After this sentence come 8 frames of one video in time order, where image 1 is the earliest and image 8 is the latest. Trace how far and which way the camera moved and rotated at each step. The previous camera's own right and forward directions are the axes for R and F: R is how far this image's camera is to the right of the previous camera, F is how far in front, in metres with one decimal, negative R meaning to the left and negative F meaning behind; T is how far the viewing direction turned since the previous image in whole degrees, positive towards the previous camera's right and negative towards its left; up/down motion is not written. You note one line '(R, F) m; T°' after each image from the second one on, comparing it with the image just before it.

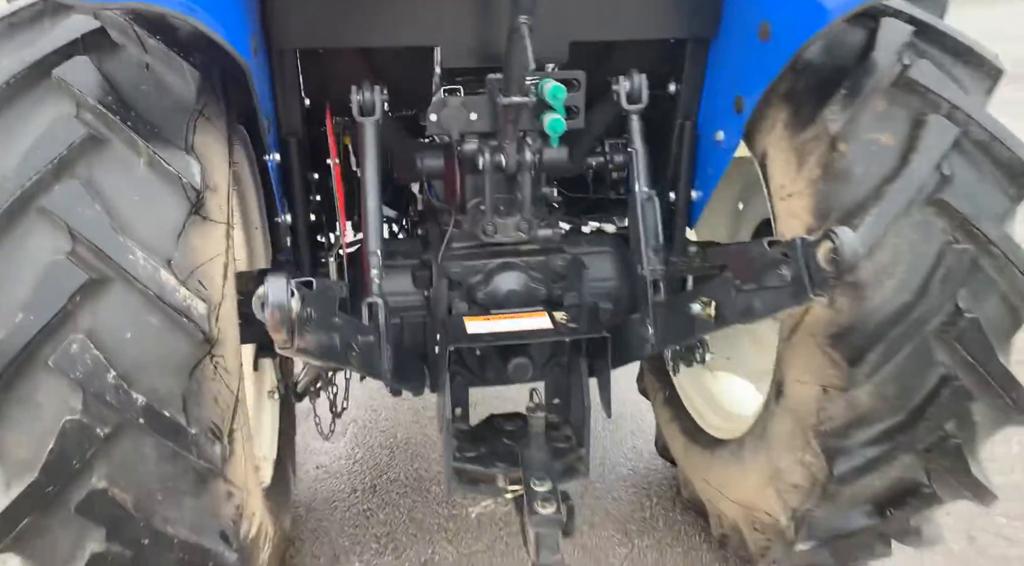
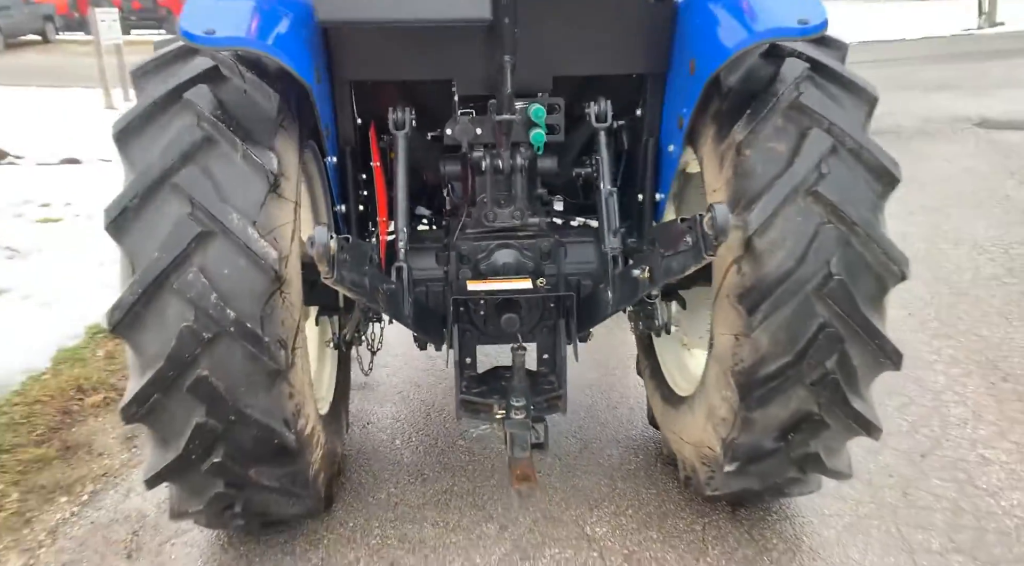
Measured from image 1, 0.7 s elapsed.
(+0.3, -0.7) m; -5°
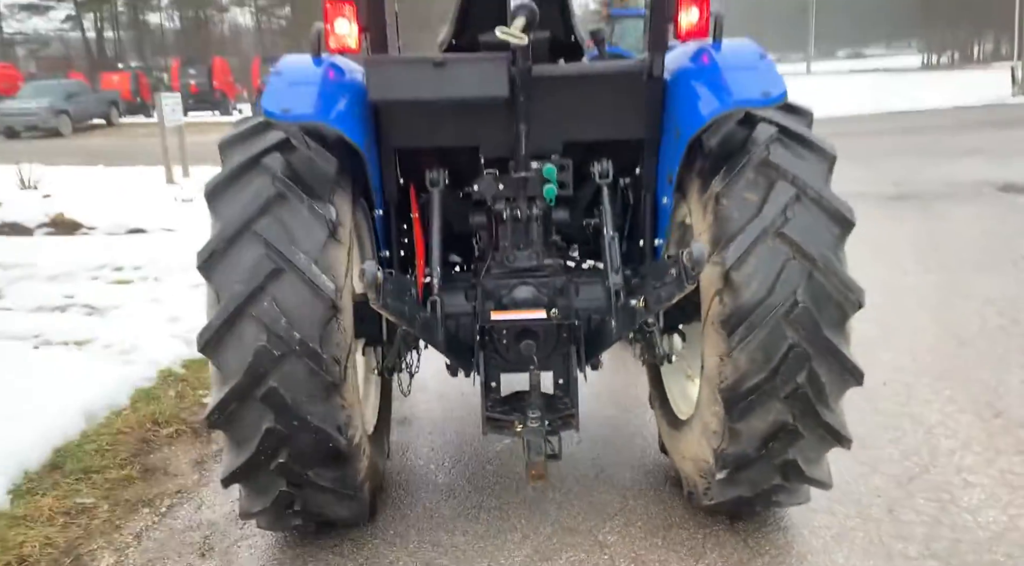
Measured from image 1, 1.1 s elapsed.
(+0.1, -0.5) m; -3°
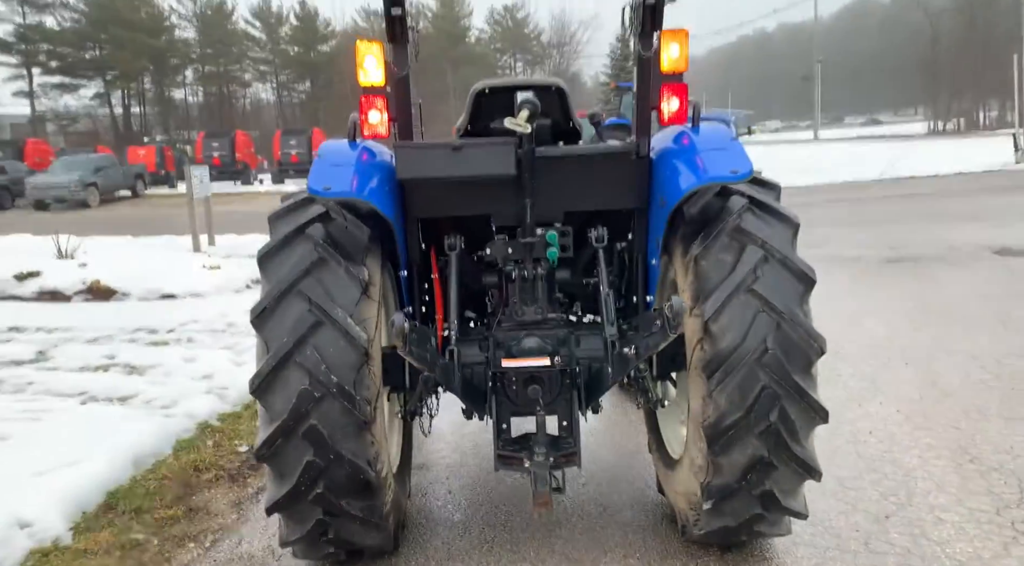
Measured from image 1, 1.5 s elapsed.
(0.0, -0.5) m; -1°
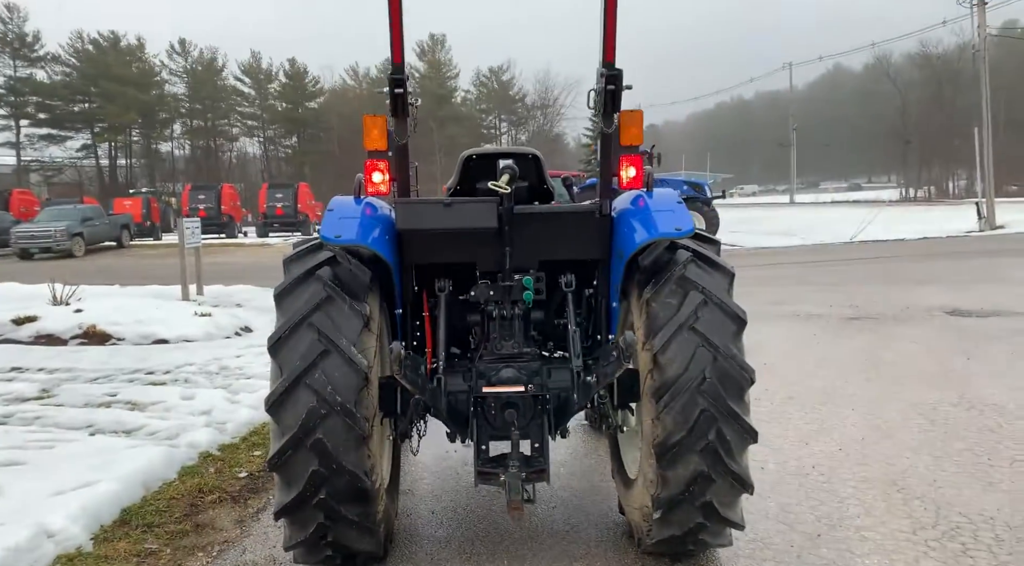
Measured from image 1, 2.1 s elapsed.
(0.0, -0.7) m; +1°
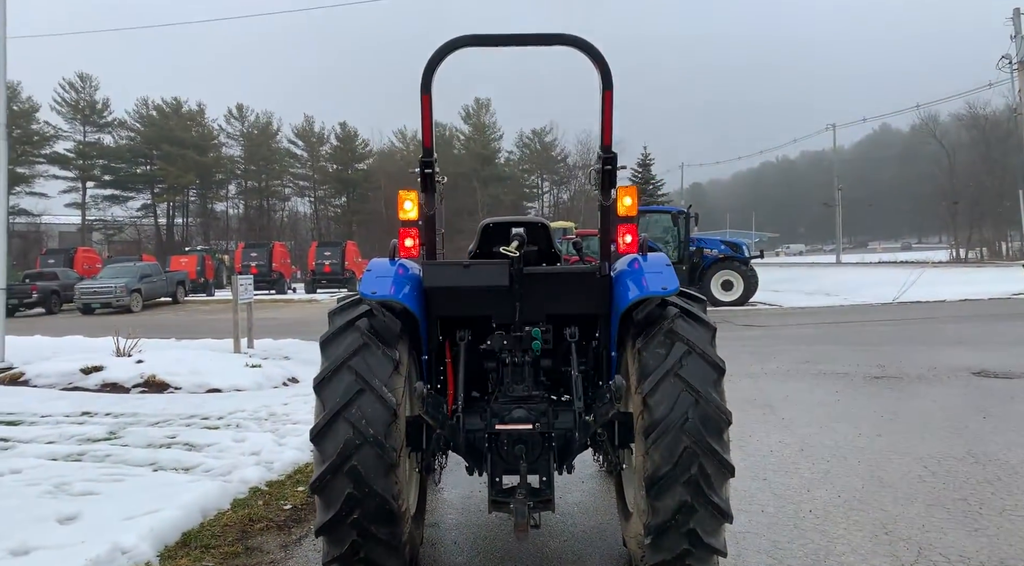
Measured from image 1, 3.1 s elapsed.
(+0.2, -0.7) m; -3°
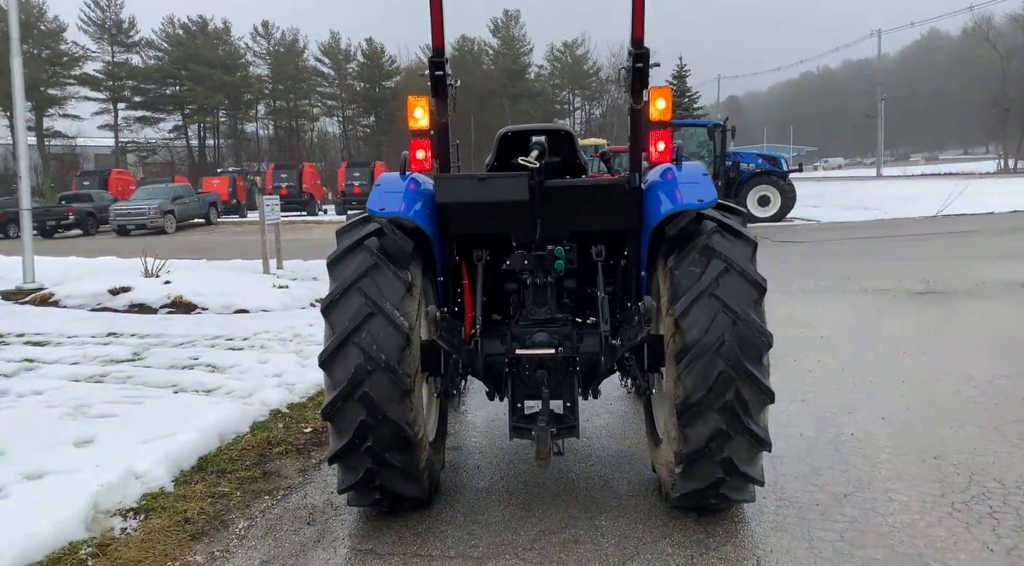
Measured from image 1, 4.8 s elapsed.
(+0.1, +0.4) m; -2°
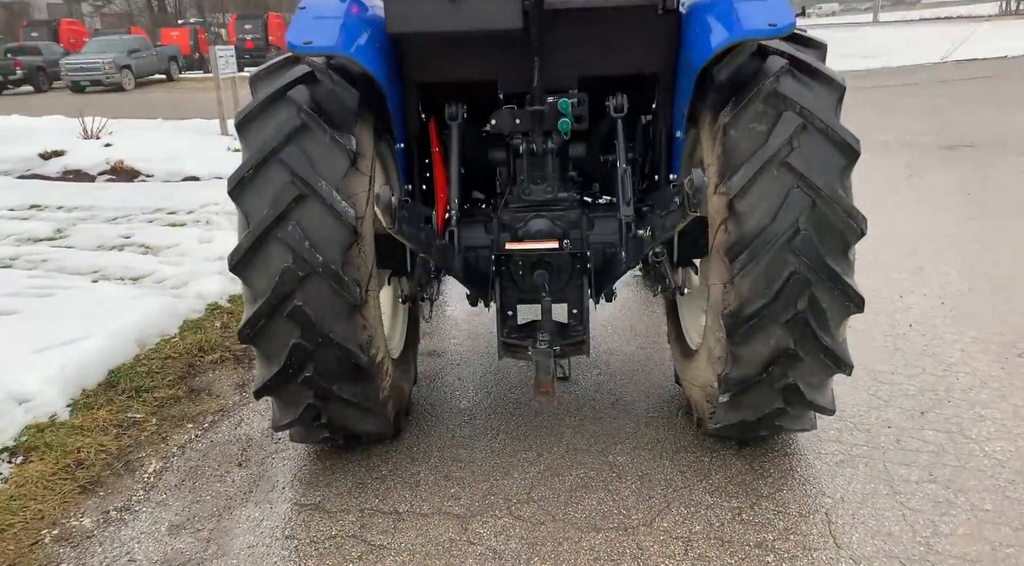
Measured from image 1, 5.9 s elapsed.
(0.0, +1.3) m; +1°
